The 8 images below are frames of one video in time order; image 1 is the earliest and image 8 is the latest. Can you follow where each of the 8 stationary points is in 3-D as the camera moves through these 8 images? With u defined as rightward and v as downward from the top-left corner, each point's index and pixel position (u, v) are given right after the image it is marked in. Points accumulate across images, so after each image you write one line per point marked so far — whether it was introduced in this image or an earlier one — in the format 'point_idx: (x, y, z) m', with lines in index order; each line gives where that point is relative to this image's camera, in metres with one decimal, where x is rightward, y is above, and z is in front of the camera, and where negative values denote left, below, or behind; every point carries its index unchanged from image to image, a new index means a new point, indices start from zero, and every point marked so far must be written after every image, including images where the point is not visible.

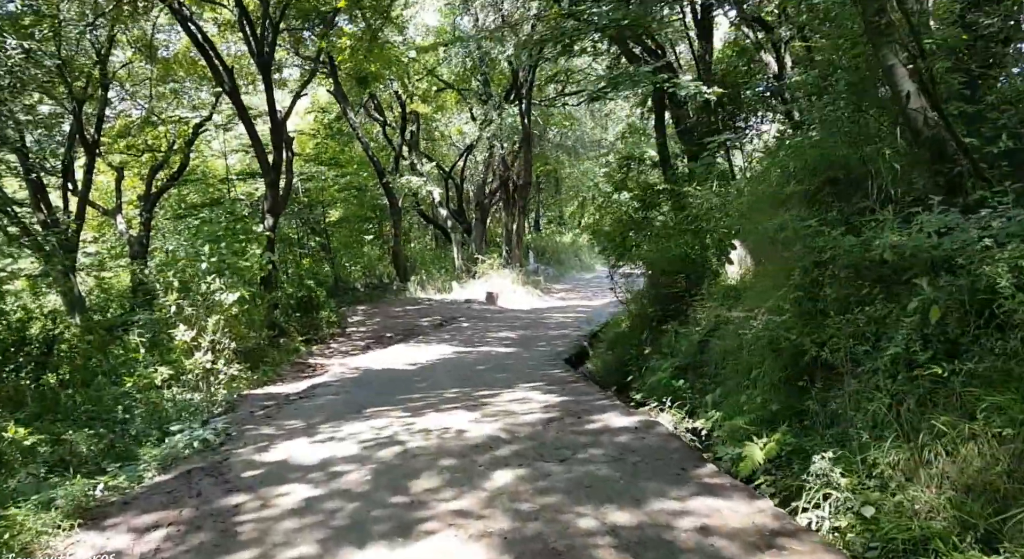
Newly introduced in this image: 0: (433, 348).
0: (-1.3, -1.1, +13.9) m
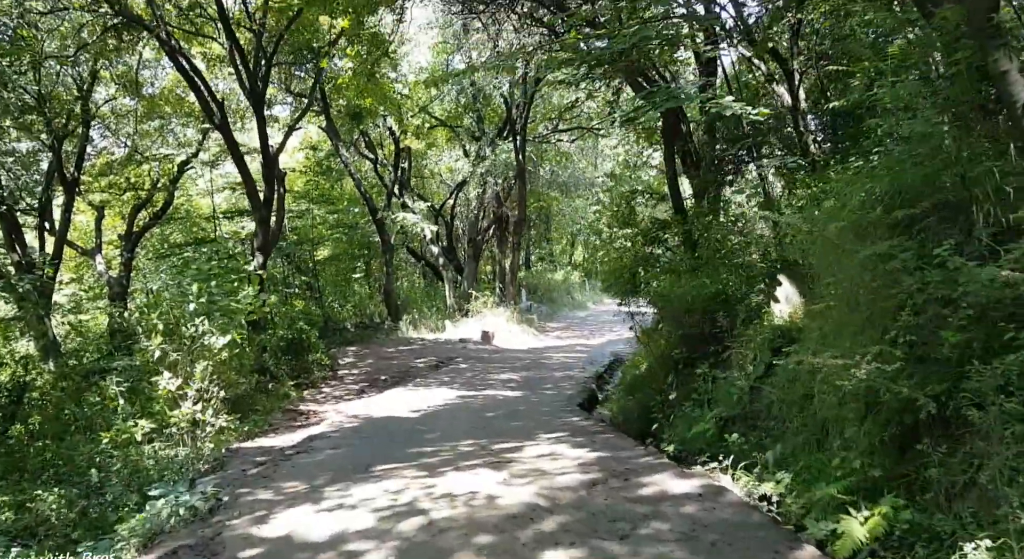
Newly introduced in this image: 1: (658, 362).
0: (-1.2, -1.7, +13.0) m
1: (+1.8, -1.0, +10.2) m
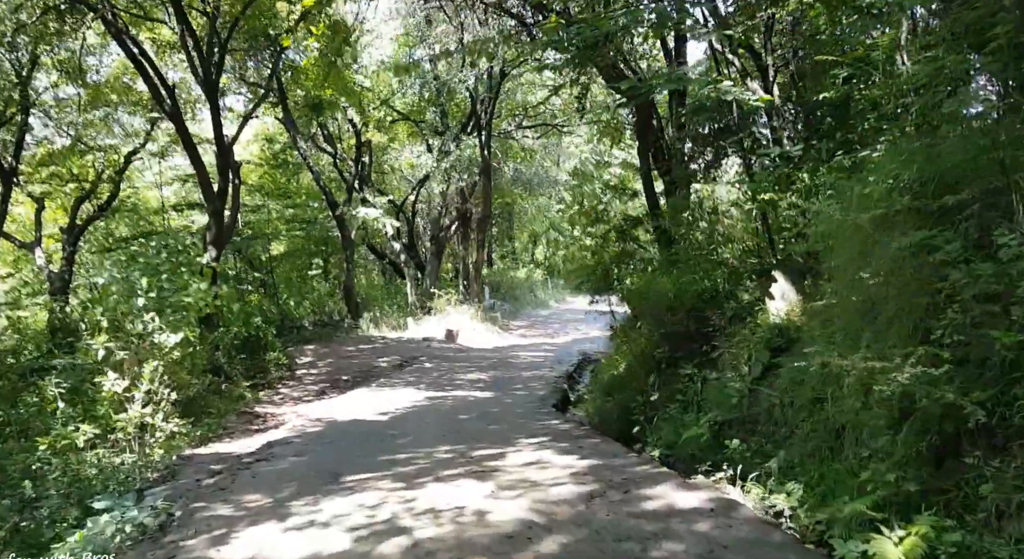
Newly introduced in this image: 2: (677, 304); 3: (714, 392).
0: (-1.6, -1.7, +12.4) m
1: (+1.5, -0.9, +9.8) m
2: (+1.9, -0.3, +9.6) m
3: (+1.7, -0.9, +7.2) m
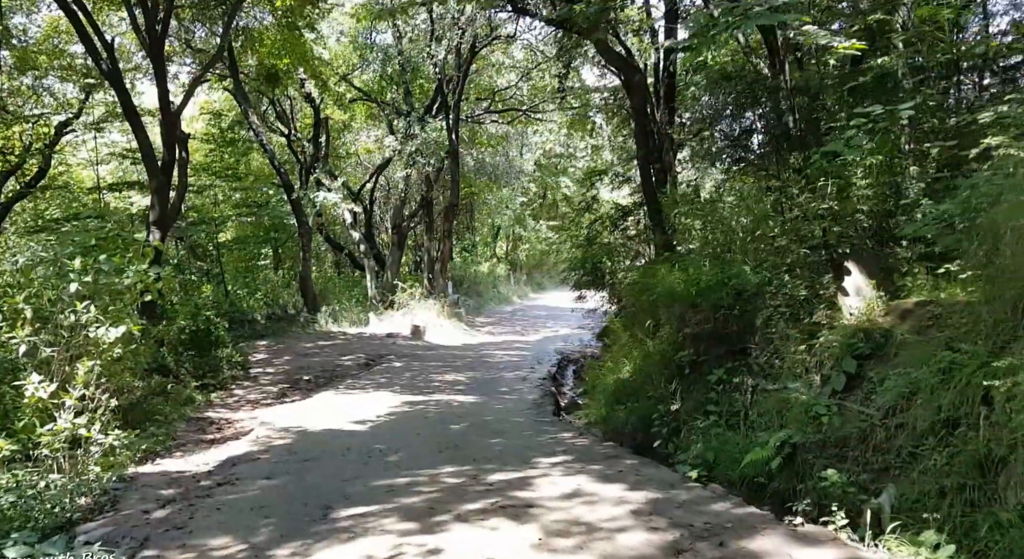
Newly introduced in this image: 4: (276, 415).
0: (-1.8, -1.5, +11.1) m
1: (+1.5, -0.9, +8.6) m
2: (+1.9, -0.2, +8.4) m
3: (+1.9, -0.9, +6.0) m
4: (-2.7, -1.6, +9.9) m
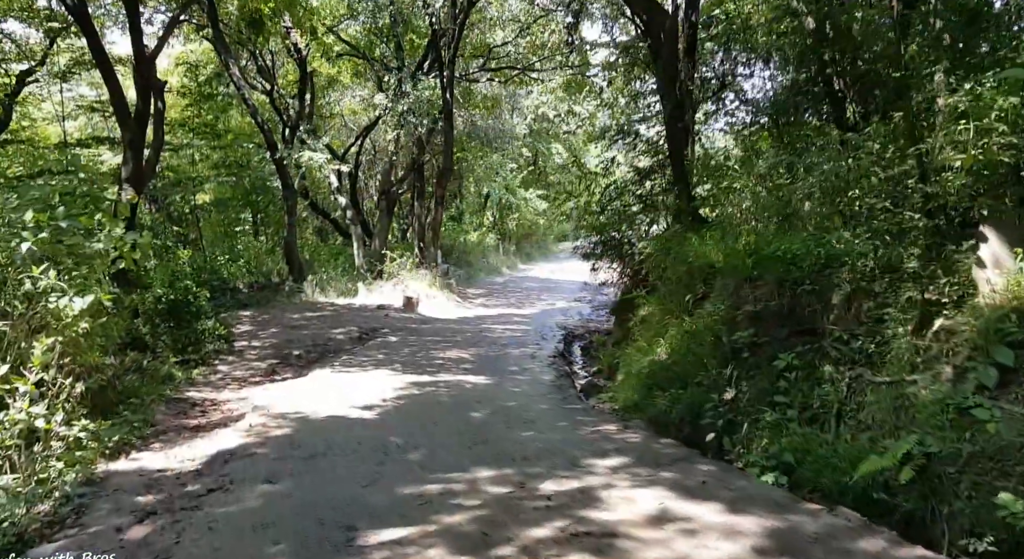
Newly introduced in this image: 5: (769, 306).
0: (-1.6, -1.1, +10.0) m
1: (+1.7, -0.6, +7.6) m
2: (+2.2, +0.1, +7.4) m
3: (+2.2, -0.7, +5.0) m
4: (-2.5, -1.2, +8.8) m
5: (+2.1, -0.2, +7.2) m
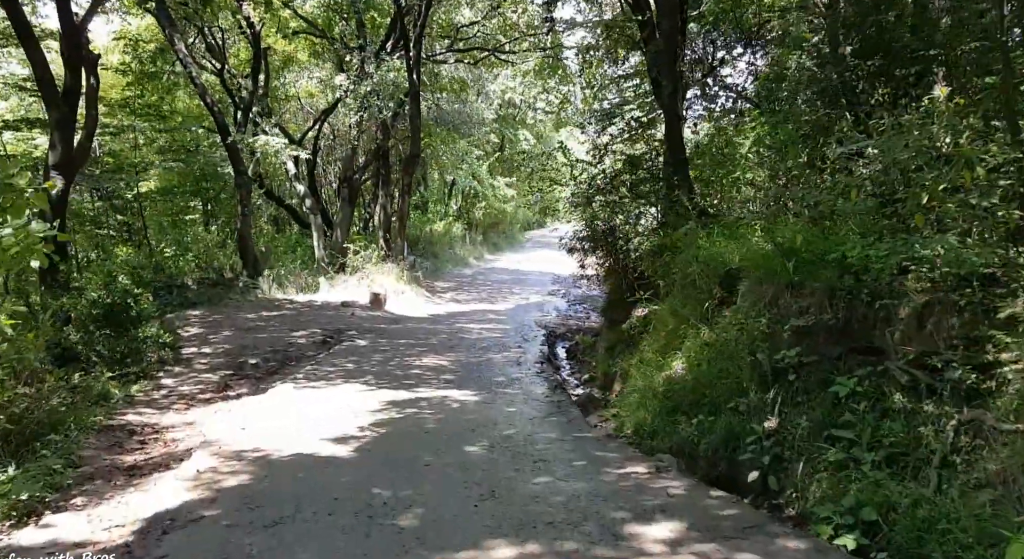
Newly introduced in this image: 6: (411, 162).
0: (-1.7, -1.2, +8.7) m
1: (+1.8, -0.6, +6.5) m
2: (+2.2, 0.0, +6.3) m
3: (+2.3, -0.8, +3.9) m
4: (-2.6, -1.3, +7.5) m
5: (+2.1, -0.3, +6.1) m
6: (-2.3, +2.7, +19.5) m
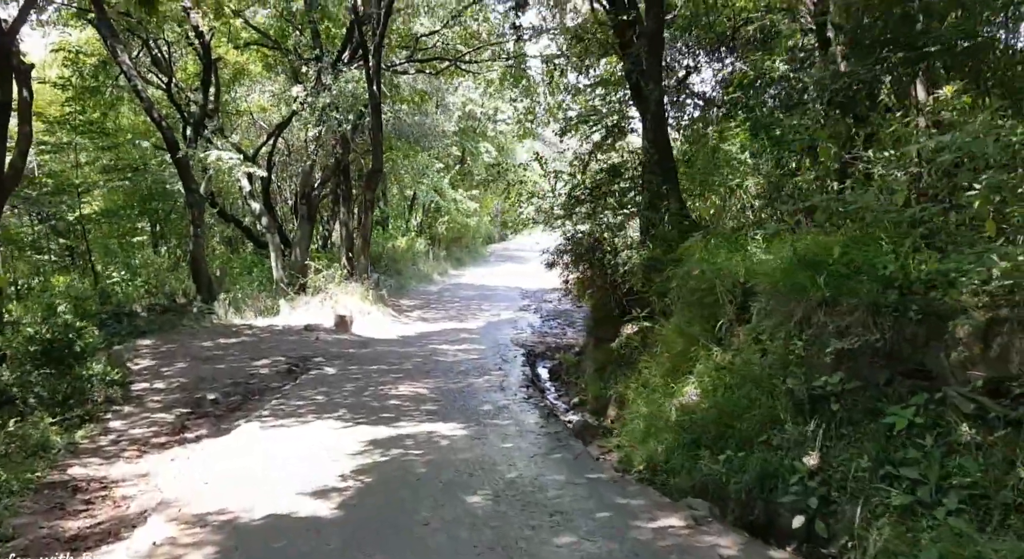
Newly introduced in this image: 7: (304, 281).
0: (-1.8, -1.4, +7.8) m
1: (+1.8, -0.8, +5.8) m
2: (+2.2, -0.1, +5.6) m
3: (+2.5, -0.9, +3.3) m
4: (-2.6, -1.5, +6.6) m
5: (+2.1, -0.4, +5.4) m
6: (-3.0, +2.3, +18.6) m
7: (-4.5, 0.0, +18.2) m
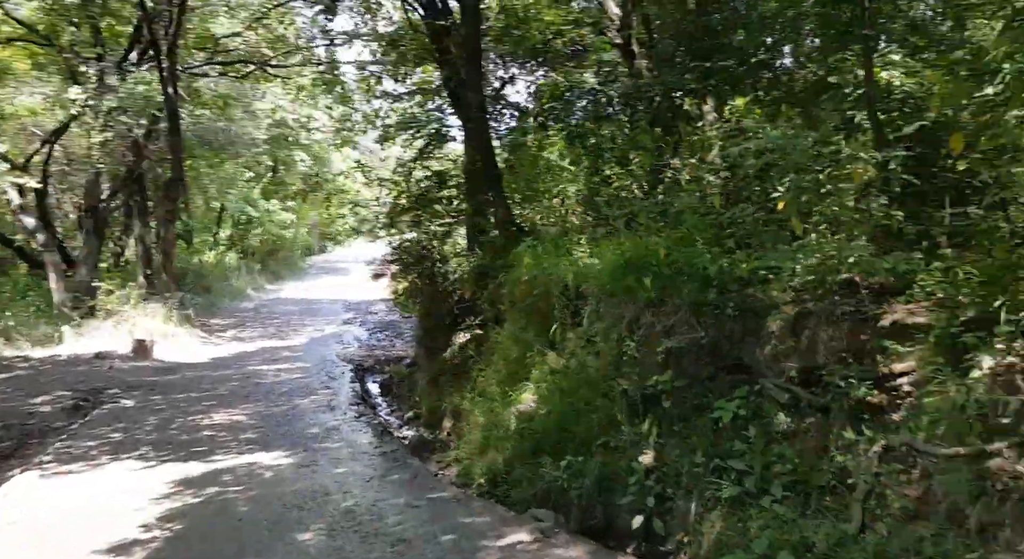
0: (-3.2, -1.6, +7.1) m
1: (+0.7, -0.8, +5.9) m
2: (+1.1, -0.1, +5.8) m
3: (+1.9, -0.8, +3.5) m
4: (-3.7, -1.8, +5.7) m
5: (+1.1, -0.4, +5.5) m
6: (-6.8, +1.9, +17.4) m
7: (-8.0, -0.5, +16.7) m
